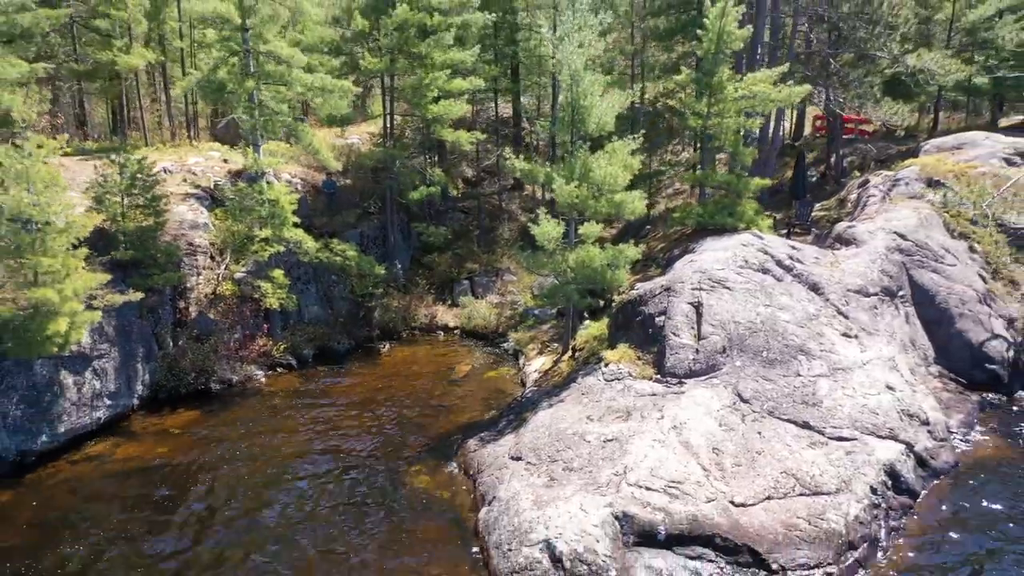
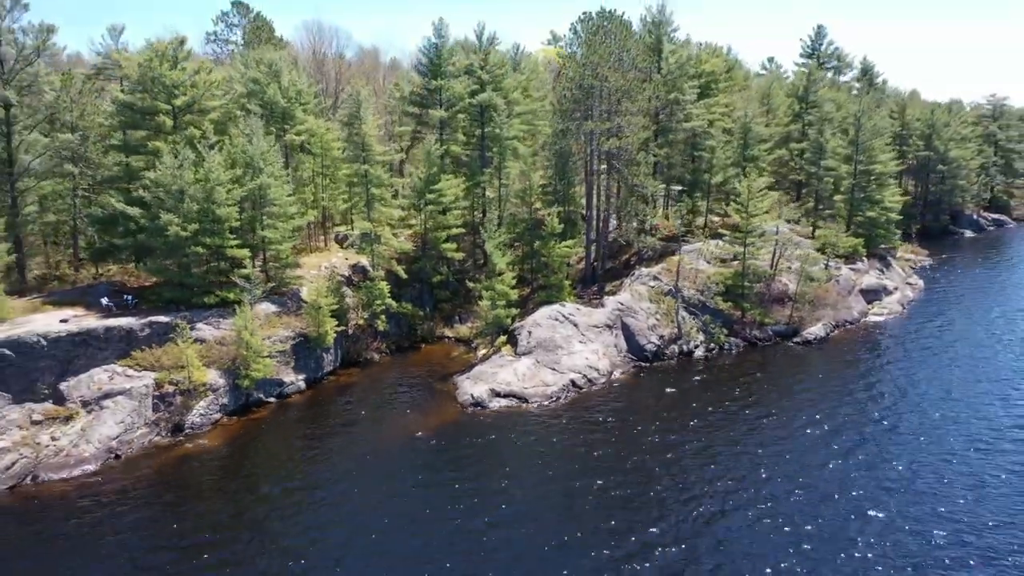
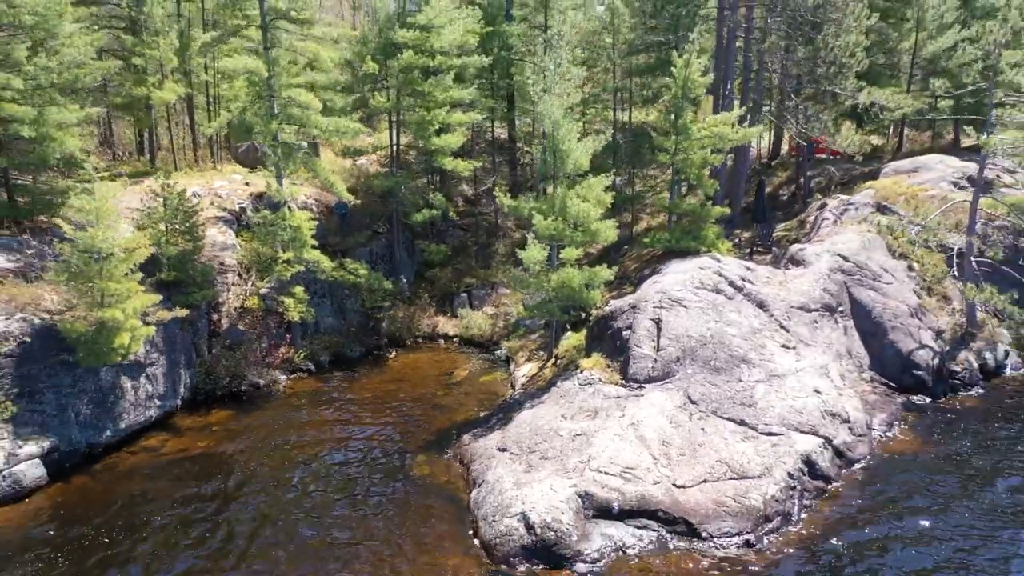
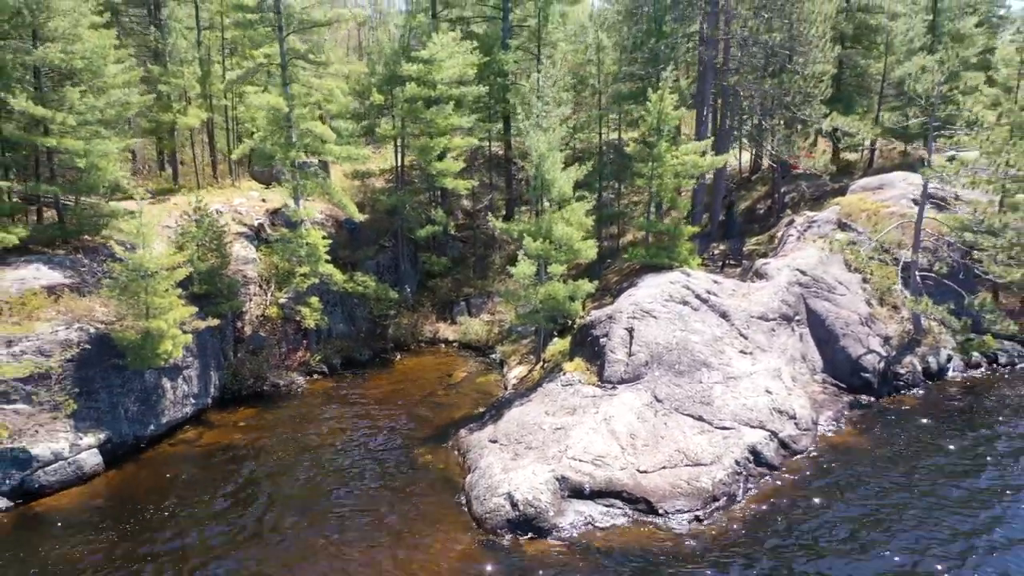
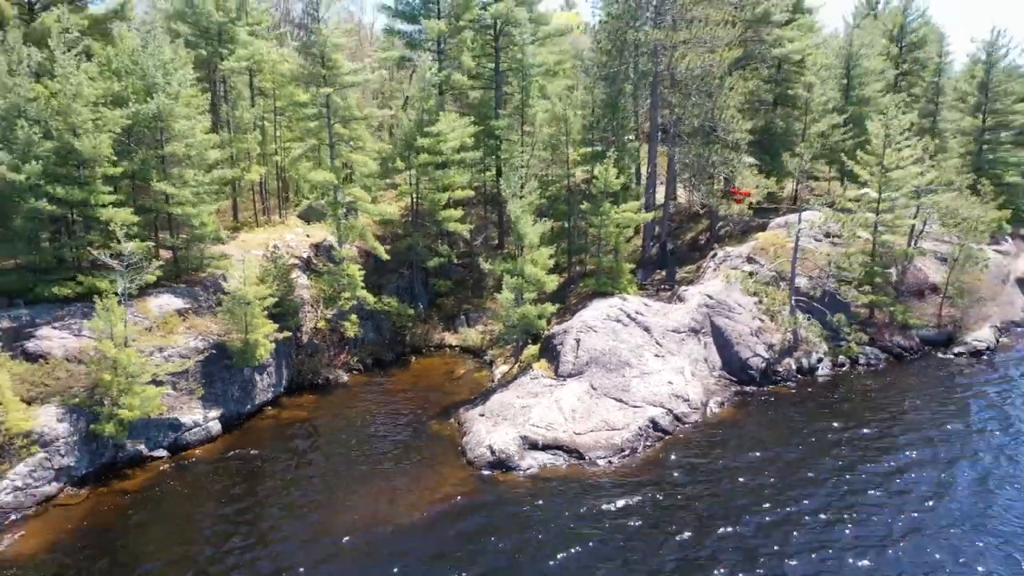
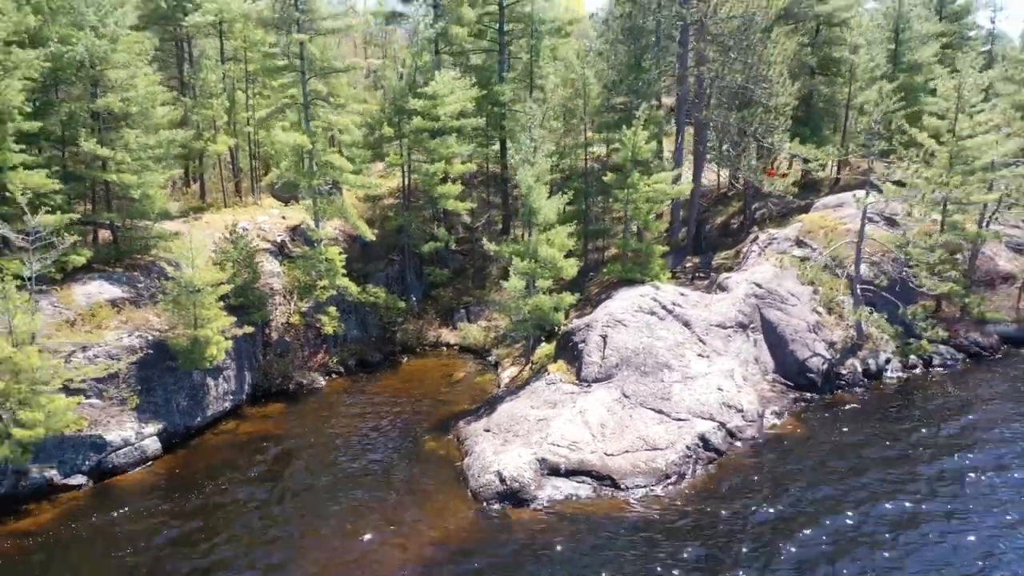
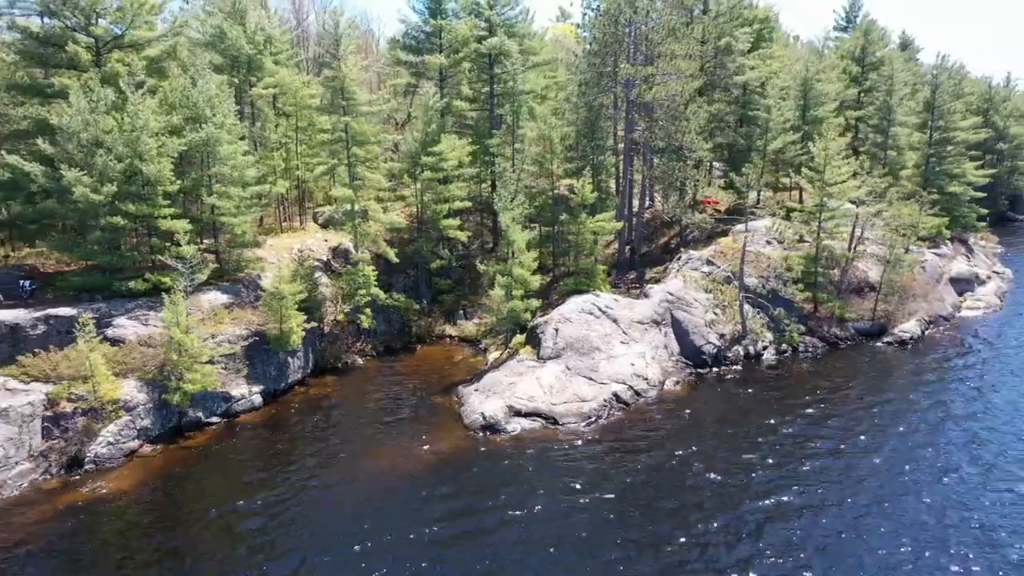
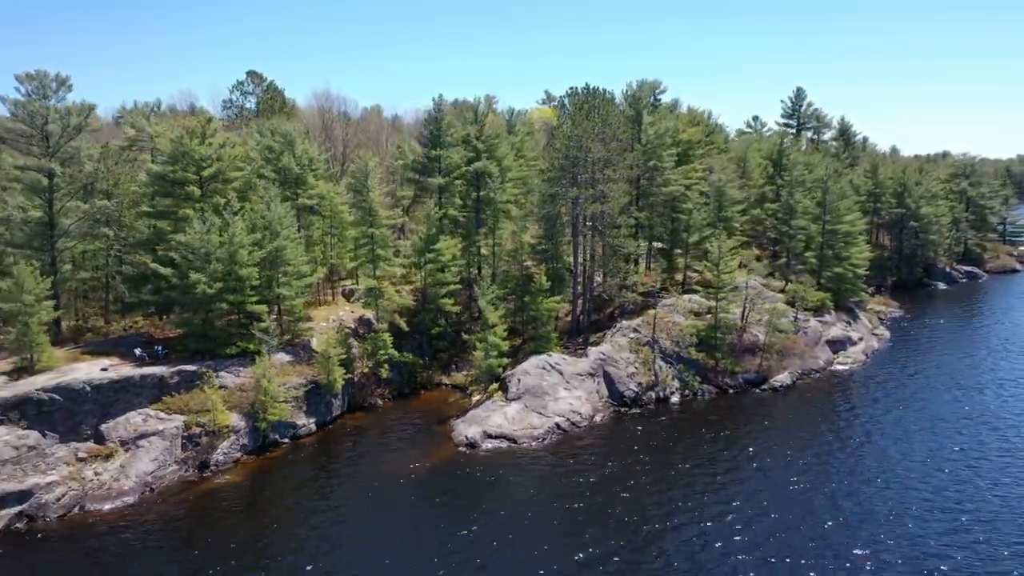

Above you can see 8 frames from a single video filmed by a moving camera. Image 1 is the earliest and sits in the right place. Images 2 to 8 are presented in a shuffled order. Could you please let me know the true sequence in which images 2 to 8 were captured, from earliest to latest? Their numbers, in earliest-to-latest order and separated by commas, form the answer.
3, 4, 6, 5, 7, 2, 8
